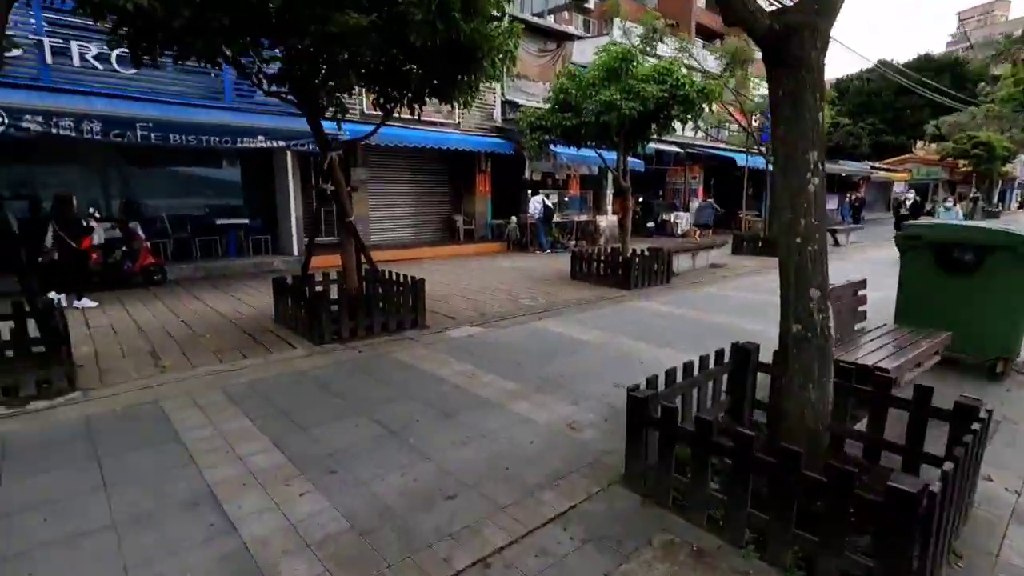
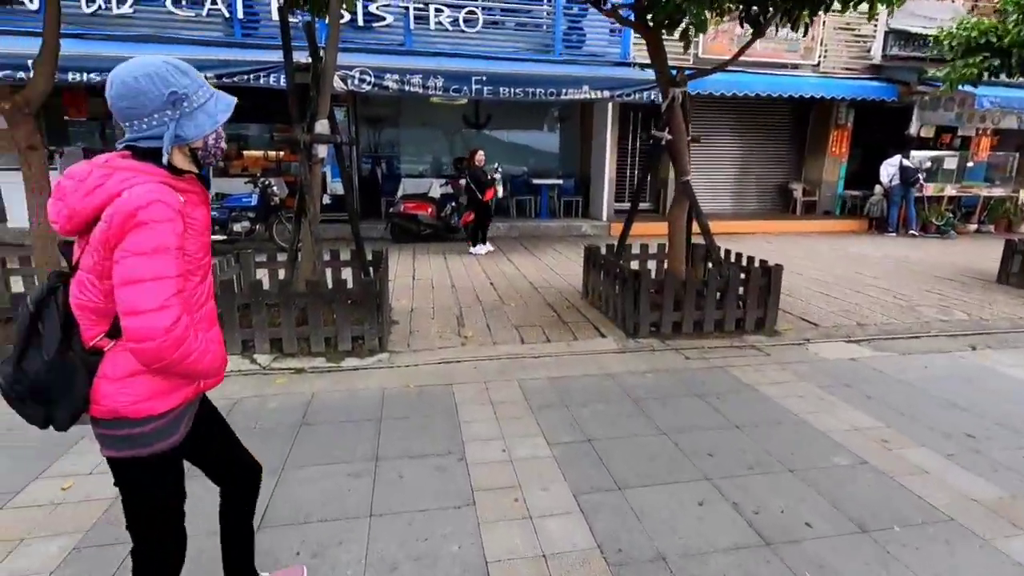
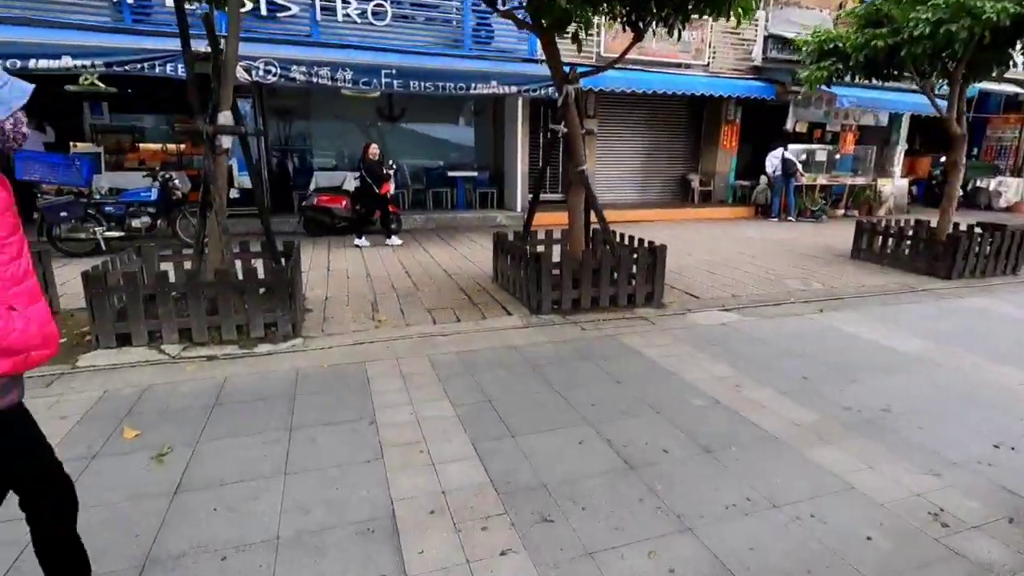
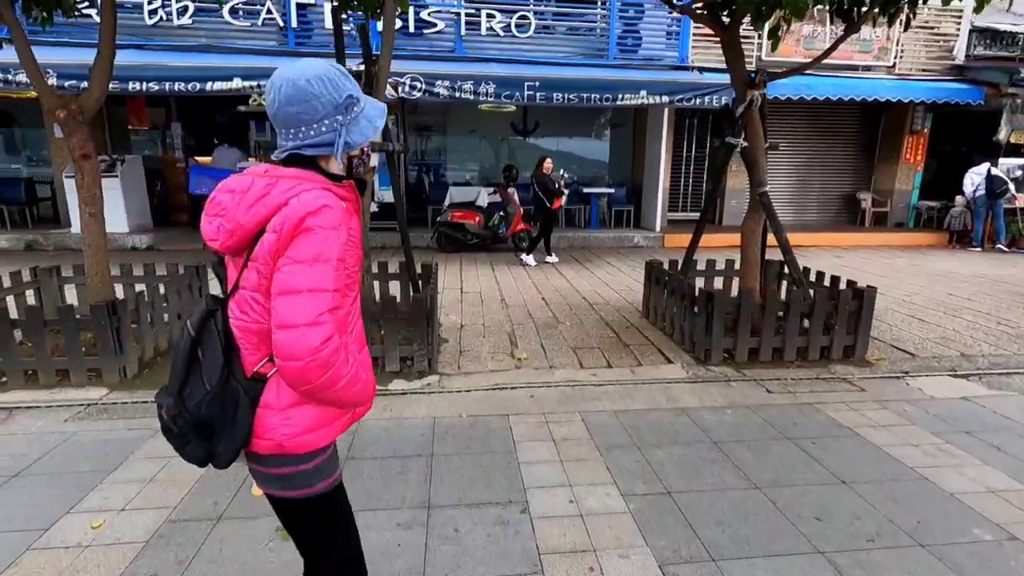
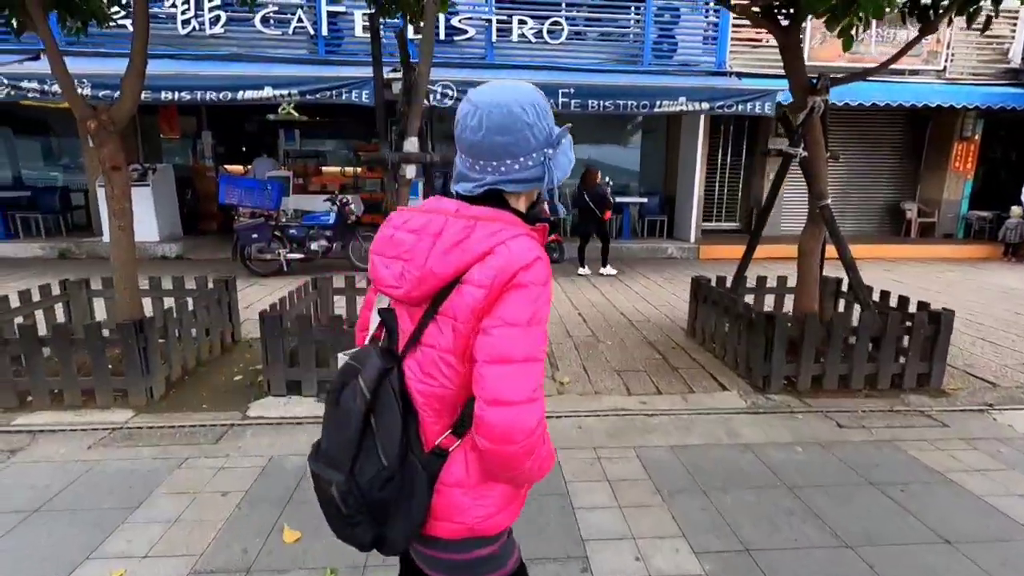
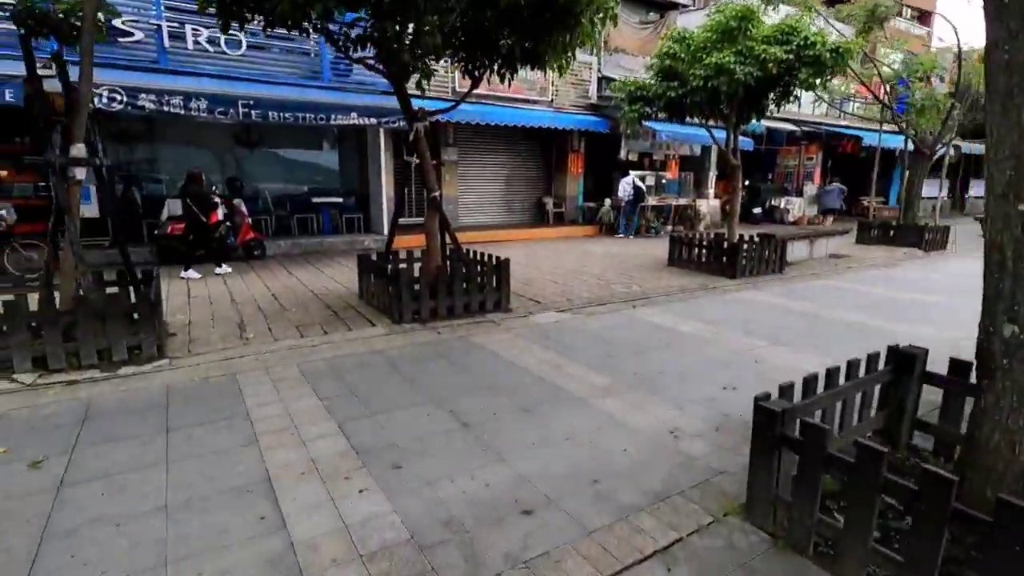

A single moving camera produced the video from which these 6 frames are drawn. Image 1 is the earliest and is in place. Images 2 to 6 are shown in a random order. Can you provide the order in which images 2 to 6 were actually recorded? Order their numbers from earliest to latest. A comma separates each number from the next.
6, 3, 2, 4, 5
